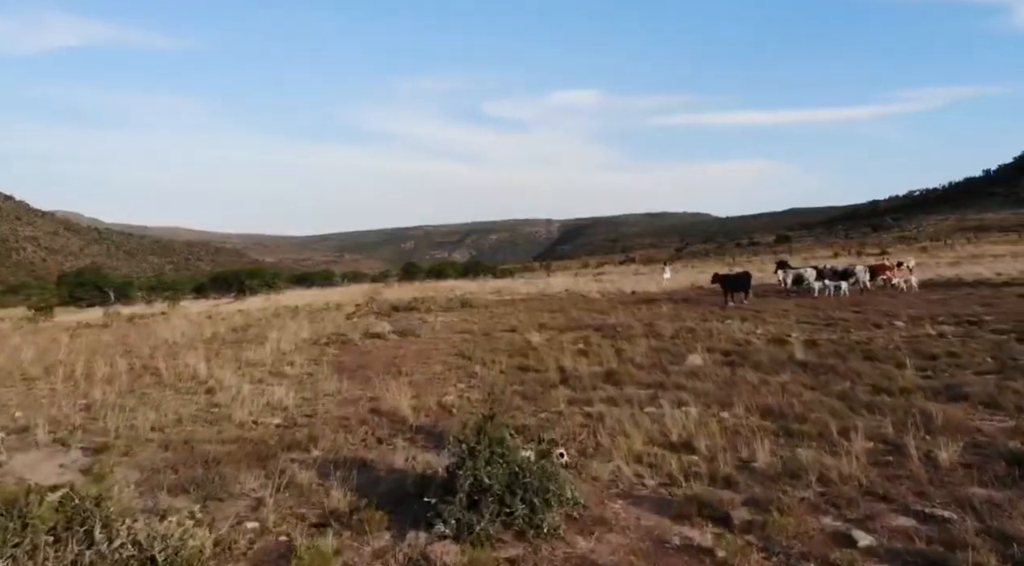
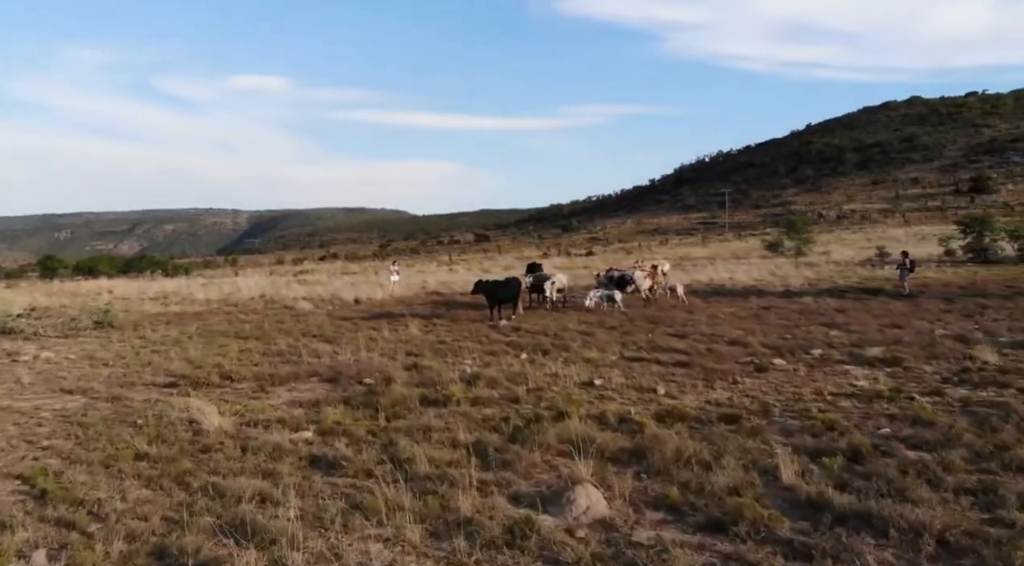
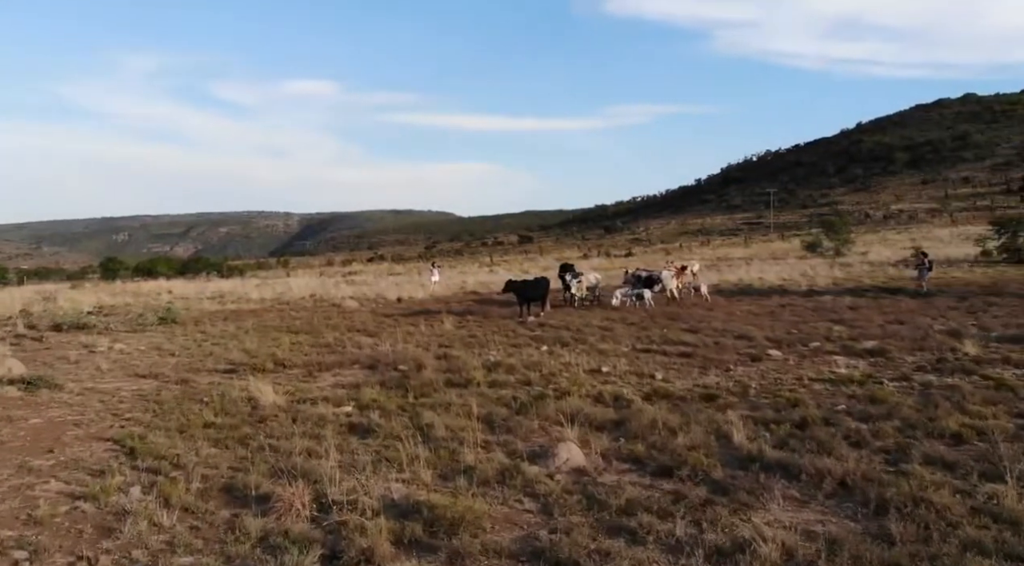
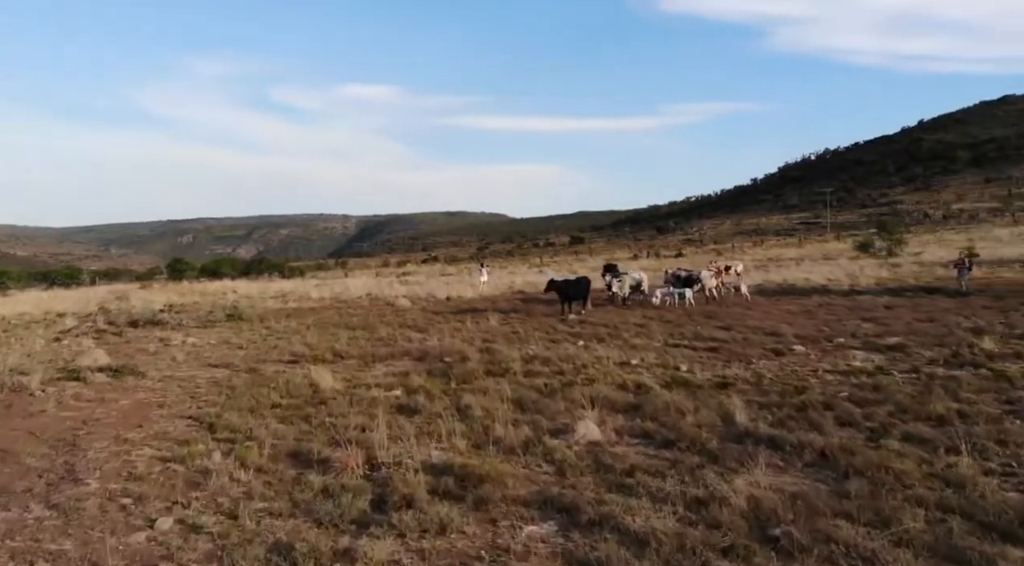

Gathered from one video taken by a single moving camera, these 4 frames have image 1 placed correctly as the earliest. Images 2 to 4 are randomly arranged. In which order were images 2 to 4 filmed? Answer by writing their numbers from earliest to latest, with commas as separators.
4, 3, 2
